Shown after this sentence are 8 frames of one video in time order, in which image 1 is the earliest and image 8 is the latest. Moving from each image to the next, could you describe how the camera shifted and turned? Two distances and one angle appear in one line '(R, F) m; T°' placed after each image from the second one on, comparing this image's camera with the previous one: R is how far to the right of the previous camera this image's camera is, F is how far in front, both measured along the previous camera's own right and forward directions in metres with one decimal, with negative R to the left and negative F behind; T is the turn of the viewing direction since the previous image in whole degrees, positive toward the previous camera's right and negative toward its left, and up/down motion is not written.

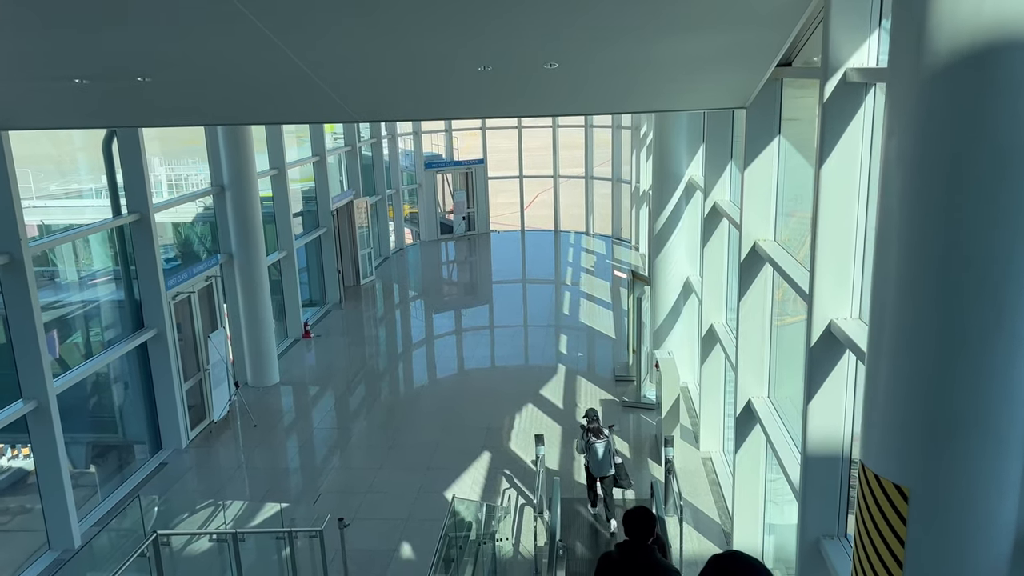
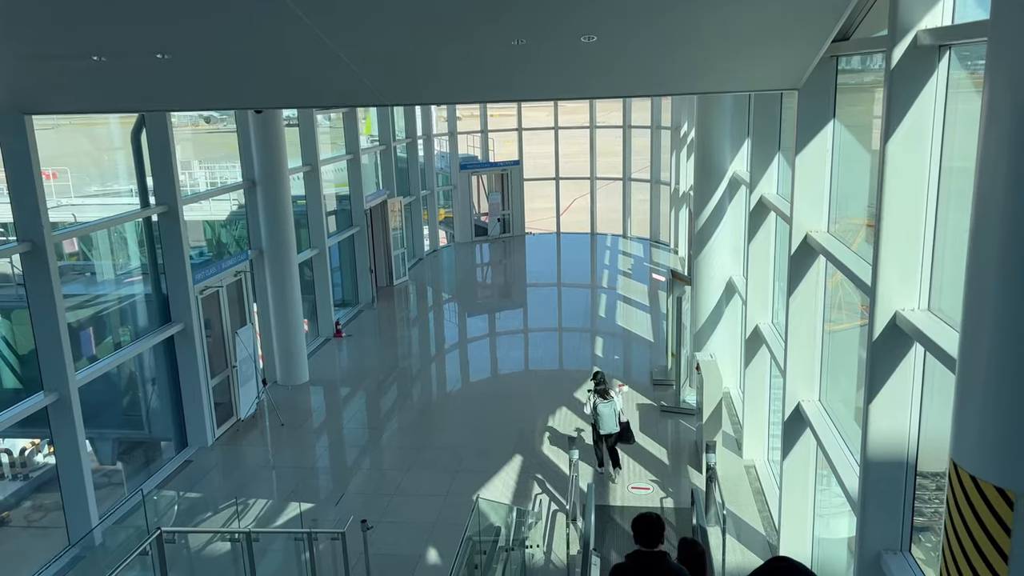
(0.0, +0.4) m; -3°
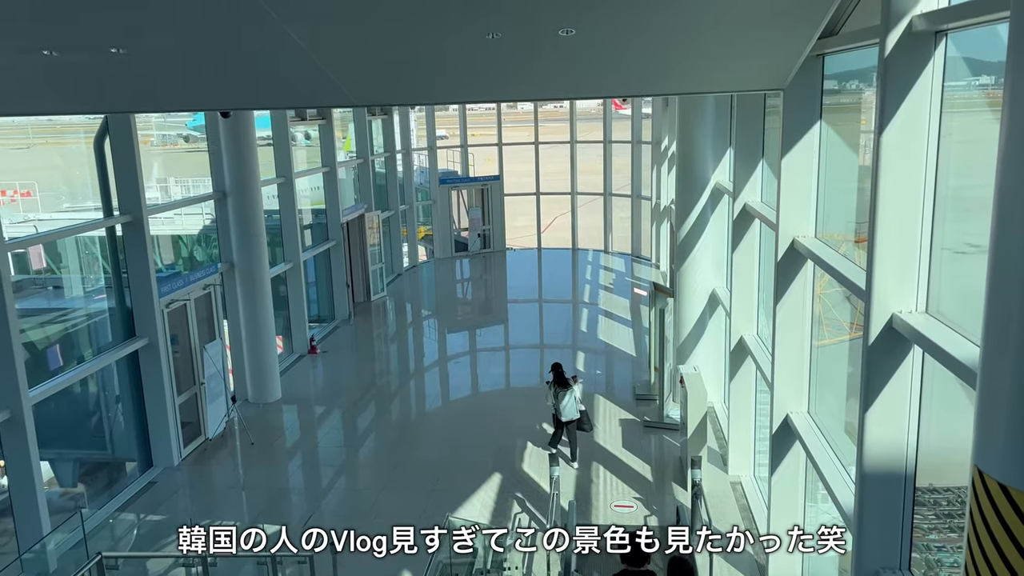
(0.0, +0.3) m; +1°
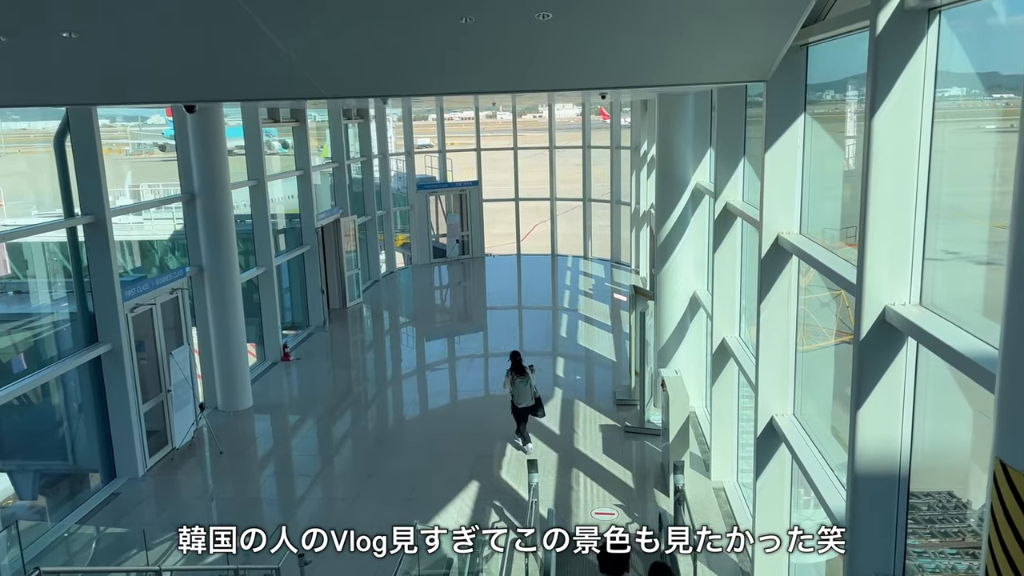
(0.0, +0.2) m; +1°
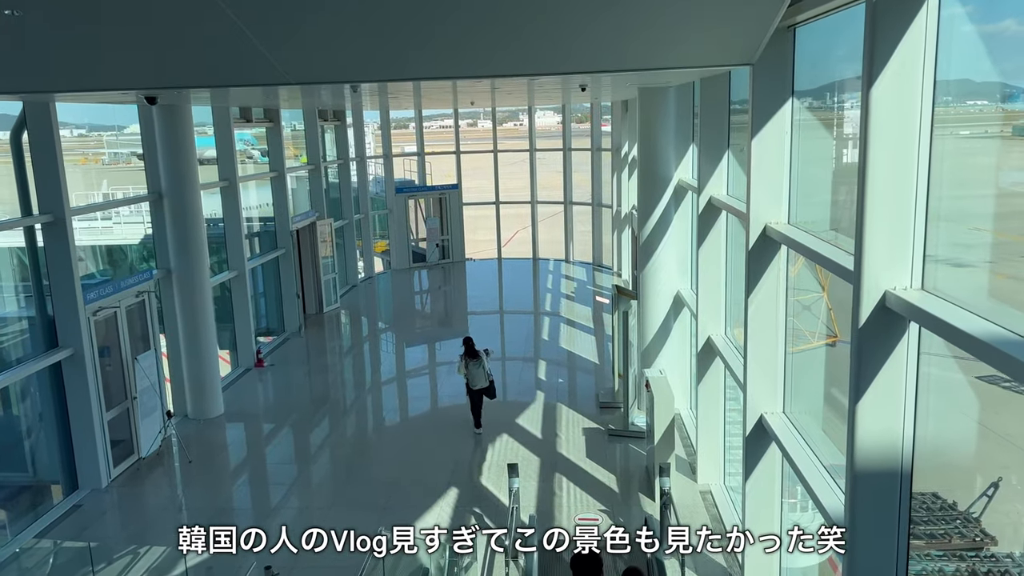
(0.0, +0.3) m; +1°
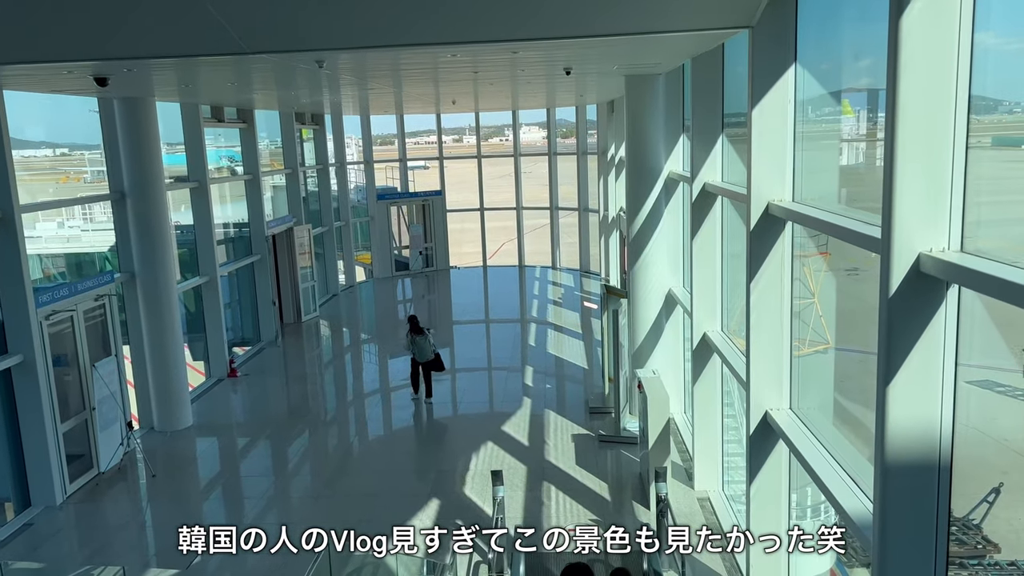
(0.0, +0.5) m; +1°
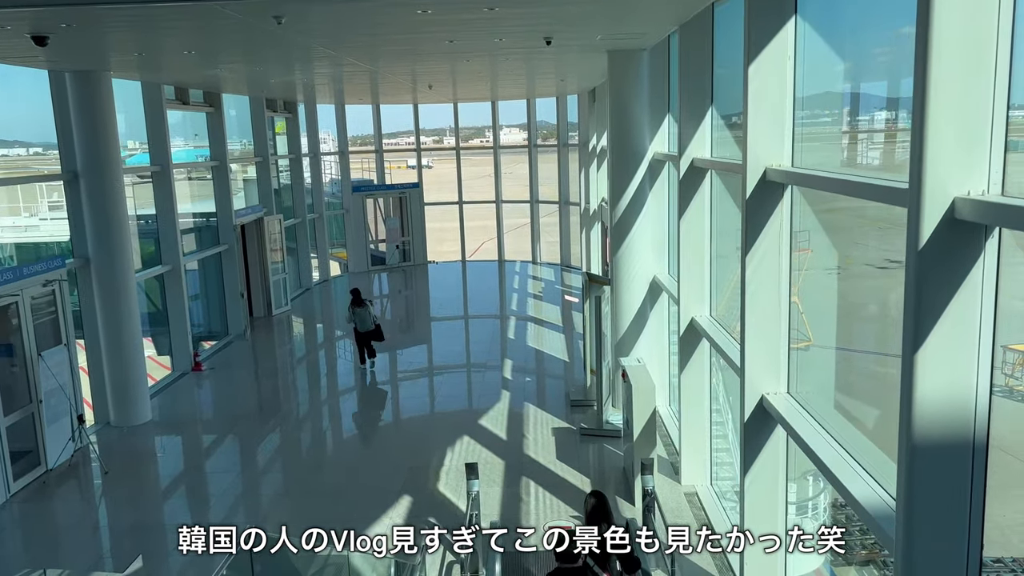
(0.0, +0.5) m; +1°
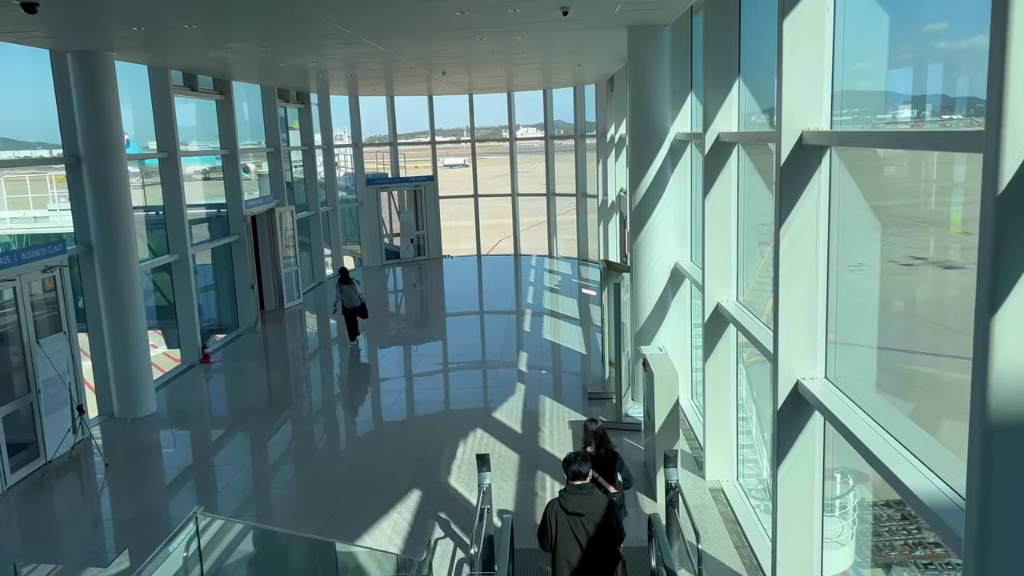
(0.0, +0.4) m; -1°
